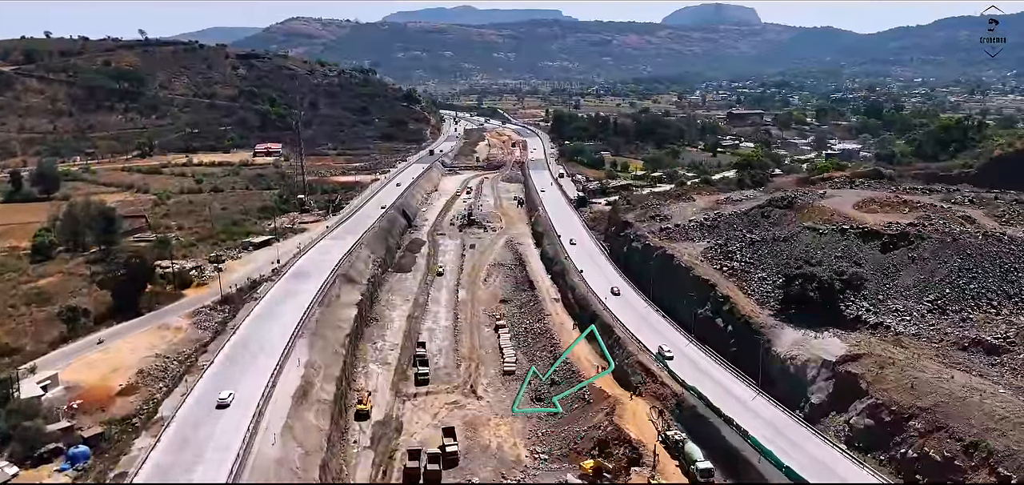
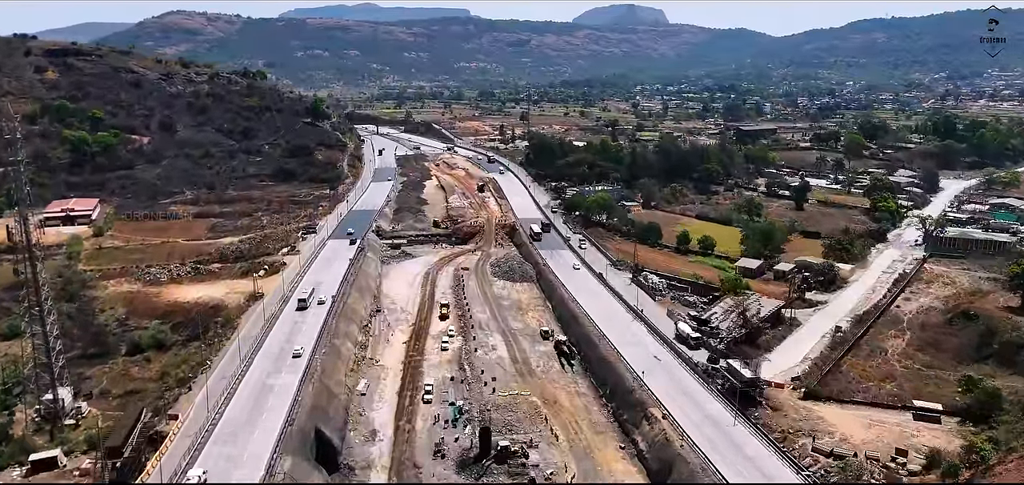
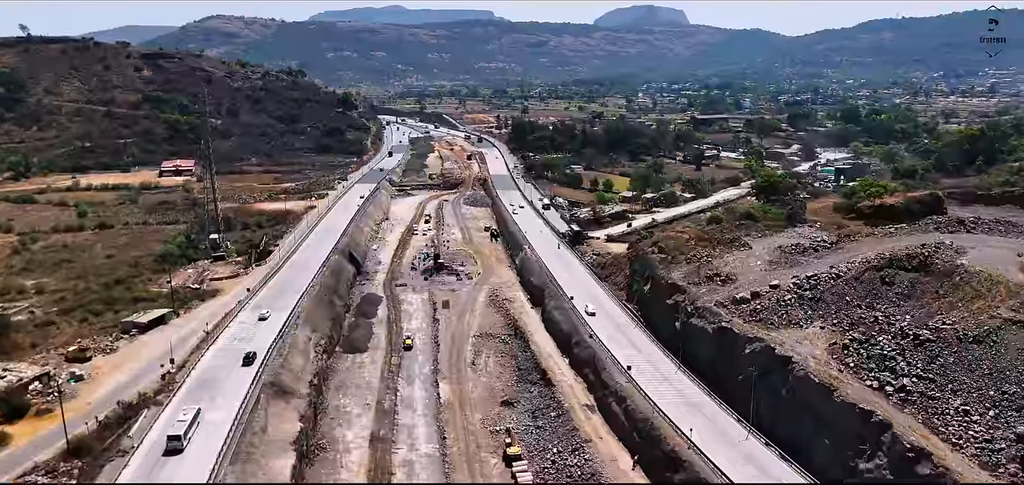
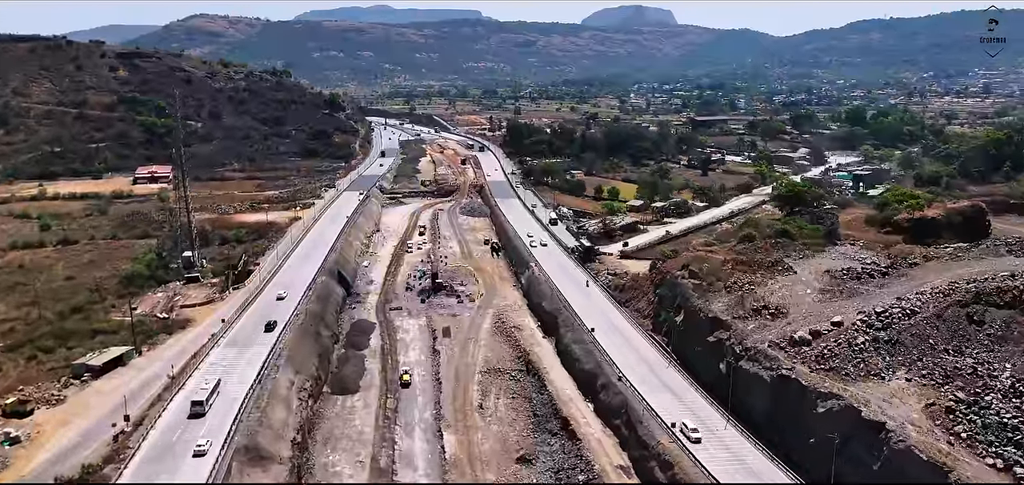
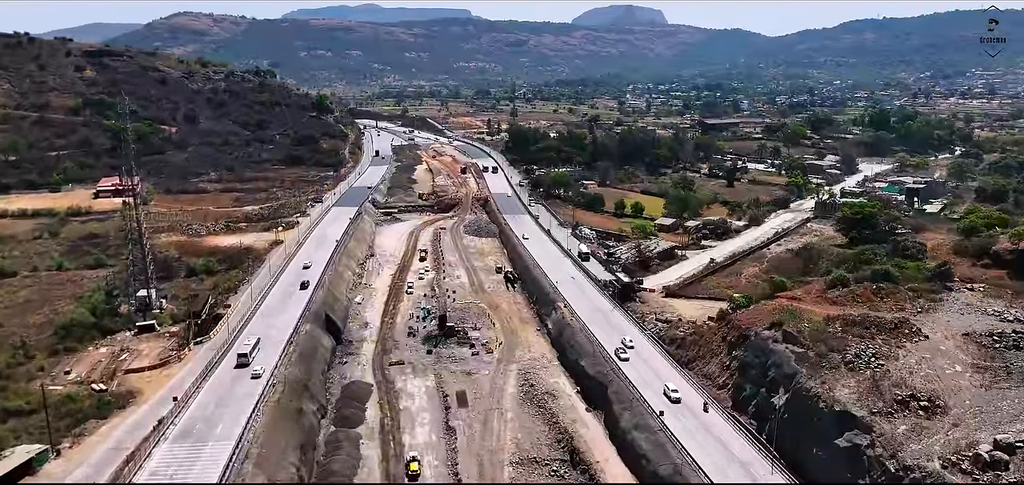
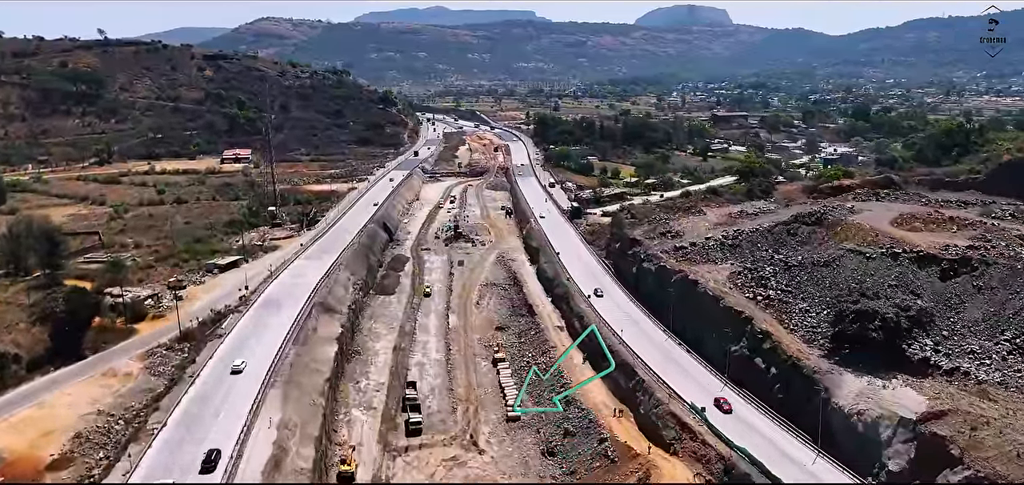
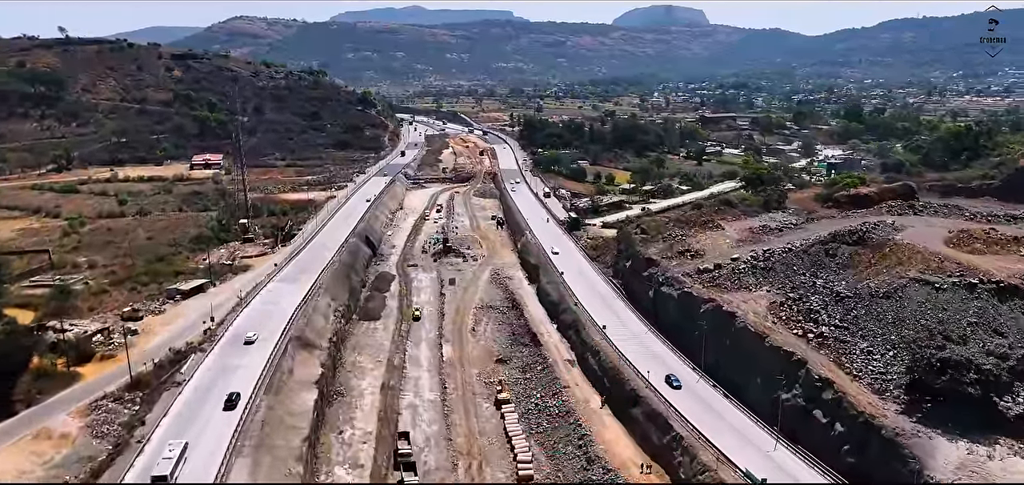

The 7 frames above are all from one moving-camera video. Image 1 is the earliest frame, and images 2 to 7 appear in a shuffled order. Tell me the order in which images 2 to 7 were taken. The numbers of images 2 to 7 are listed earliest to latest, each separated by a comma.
6, 7, 3, 4, 5, 2
